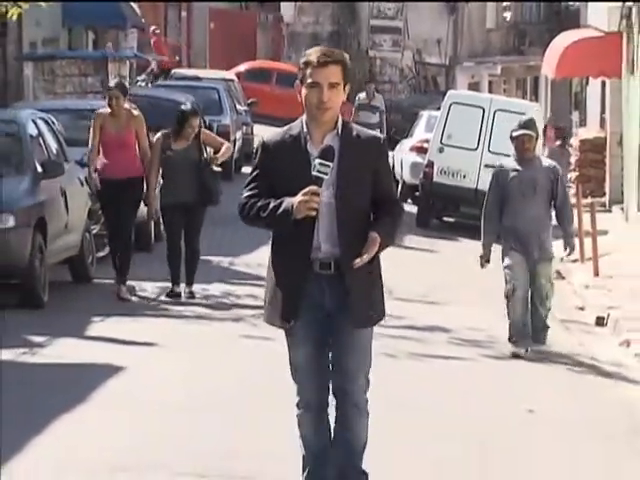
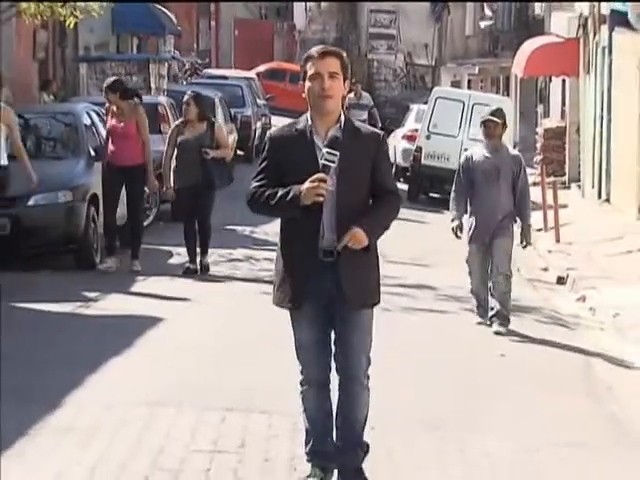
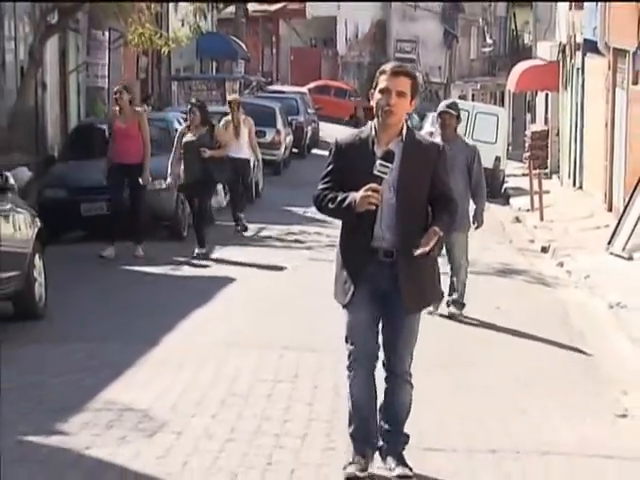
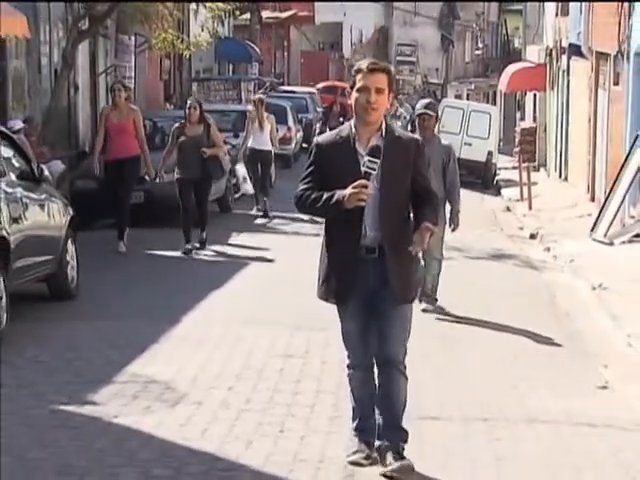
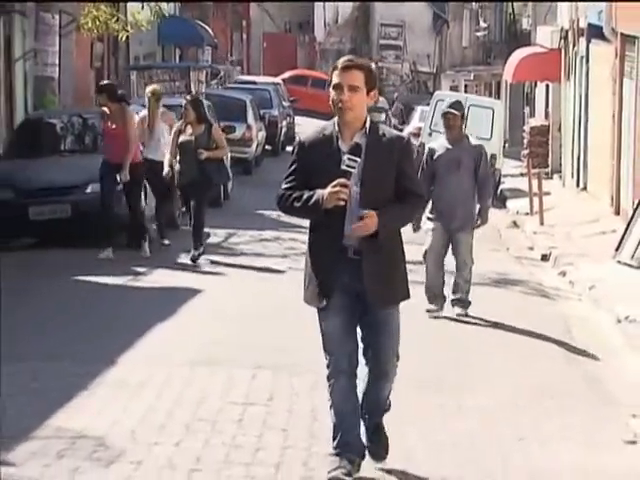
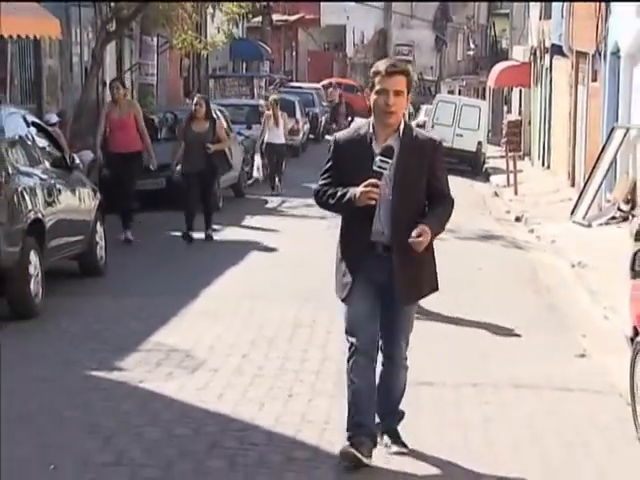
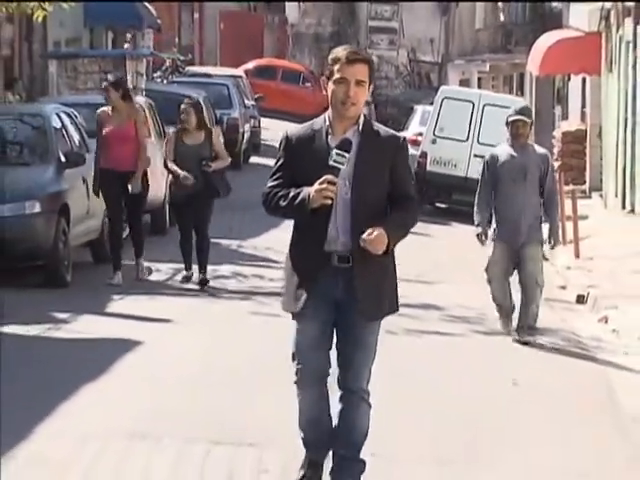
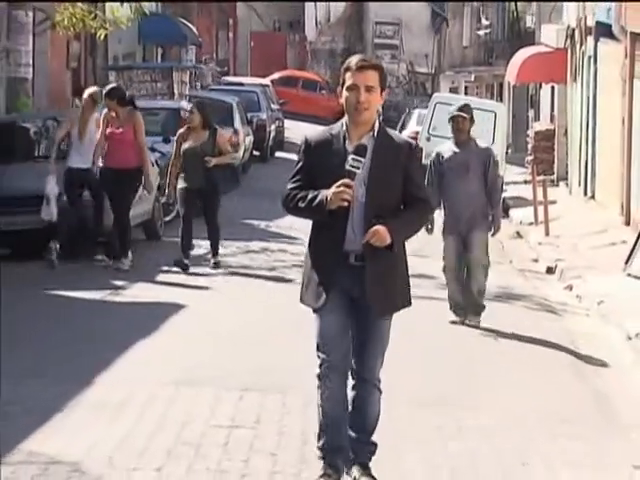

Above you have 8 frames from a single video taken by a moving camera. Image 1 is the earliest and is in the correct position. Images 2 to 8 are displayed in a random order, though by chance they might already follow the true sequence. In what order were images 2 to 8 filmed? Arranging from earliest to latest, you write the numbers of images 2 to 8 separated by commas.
7, 2, 8, 5, 3, 4, 6
